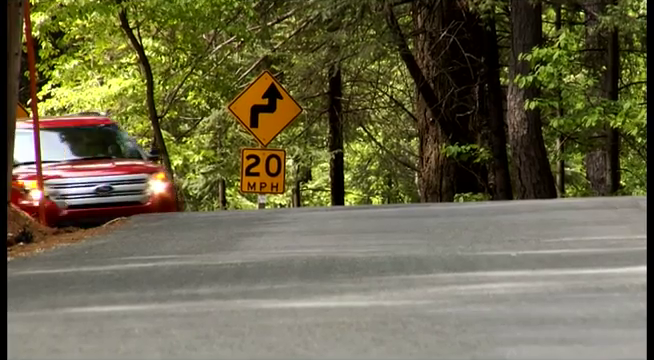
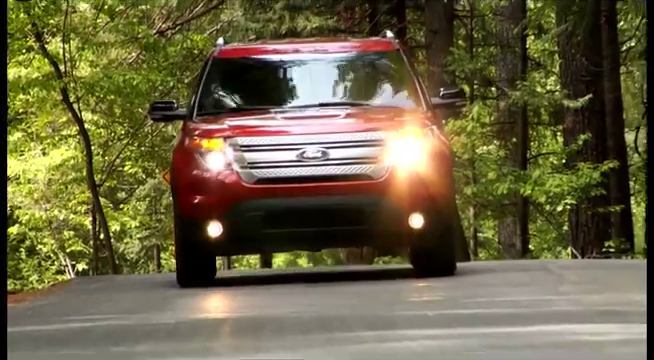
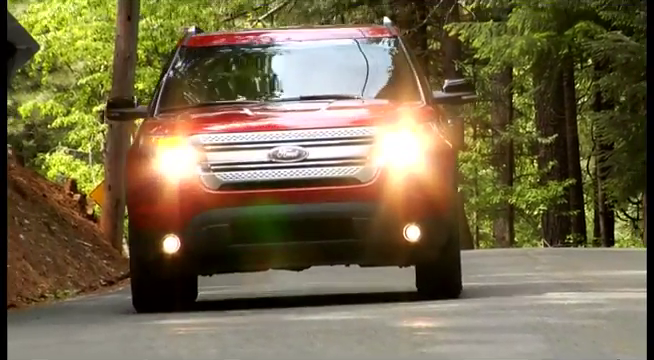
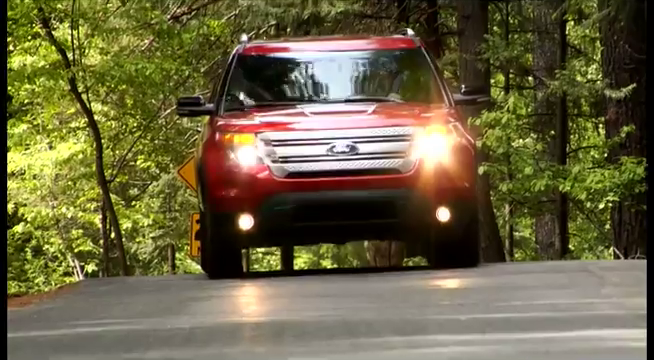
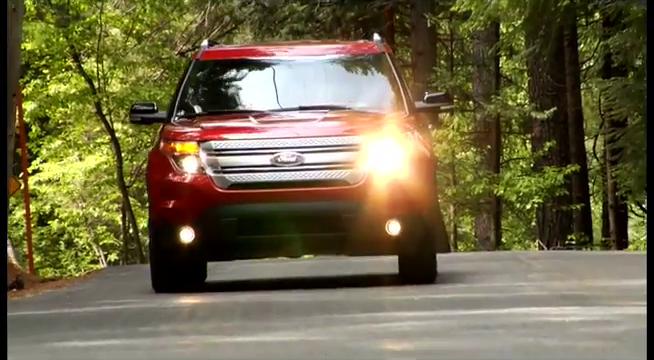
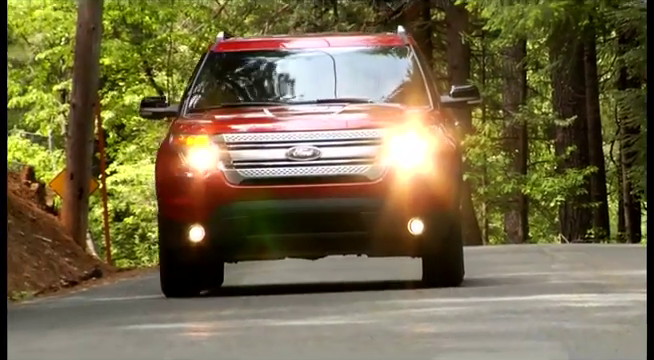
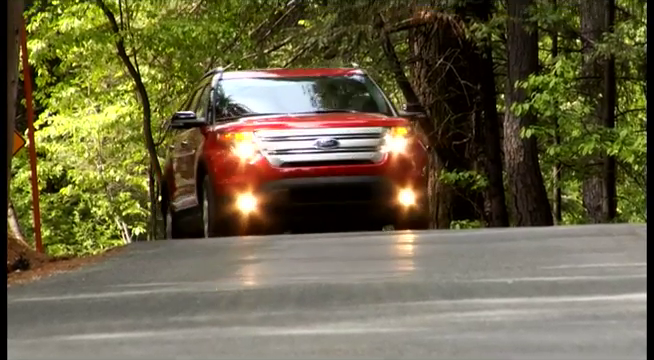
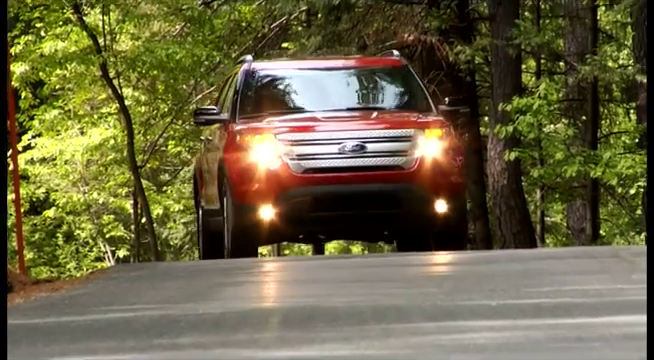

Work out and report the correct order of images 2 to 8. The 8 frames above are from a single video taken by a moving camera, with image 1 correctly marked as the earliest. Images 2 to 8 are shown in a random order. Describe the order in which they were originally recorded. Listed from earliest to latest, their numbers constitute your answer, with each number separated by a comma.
7, 8, 4, 2, 5, 6, 3
